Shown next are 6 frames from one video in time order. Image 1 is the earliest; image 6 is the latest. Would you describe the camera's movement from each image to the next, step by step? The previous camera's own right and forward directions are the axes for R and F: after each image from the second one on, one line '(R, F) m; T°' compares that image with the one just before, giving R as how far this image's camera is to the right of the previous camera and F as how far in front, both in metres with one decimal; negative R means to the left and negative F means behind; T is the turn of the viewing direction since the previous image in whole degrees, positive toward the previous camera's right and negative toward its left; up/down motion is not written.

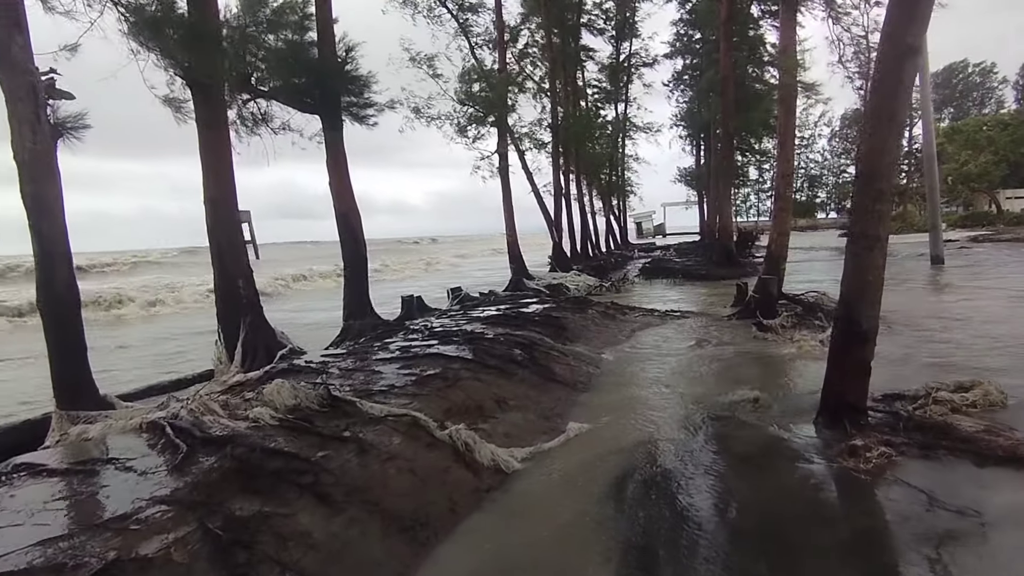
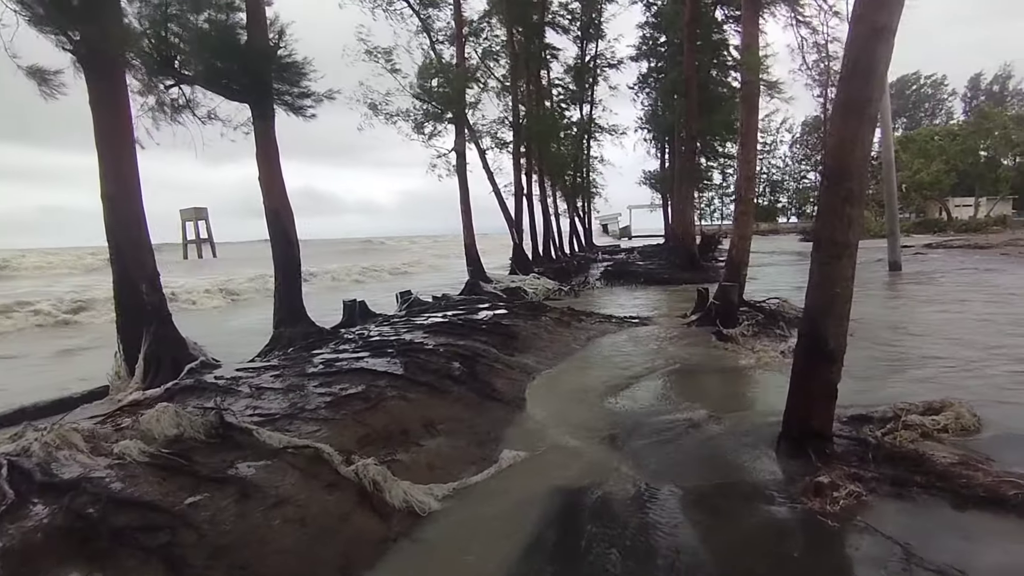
(+0.3, +0.6) m; +3°
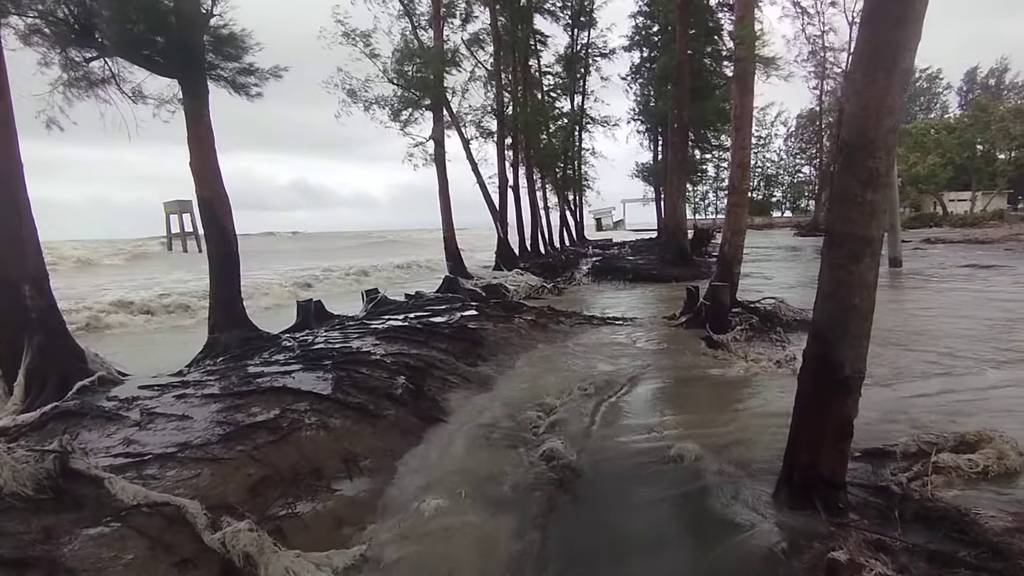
(+0.3, +0.9) m; +1°
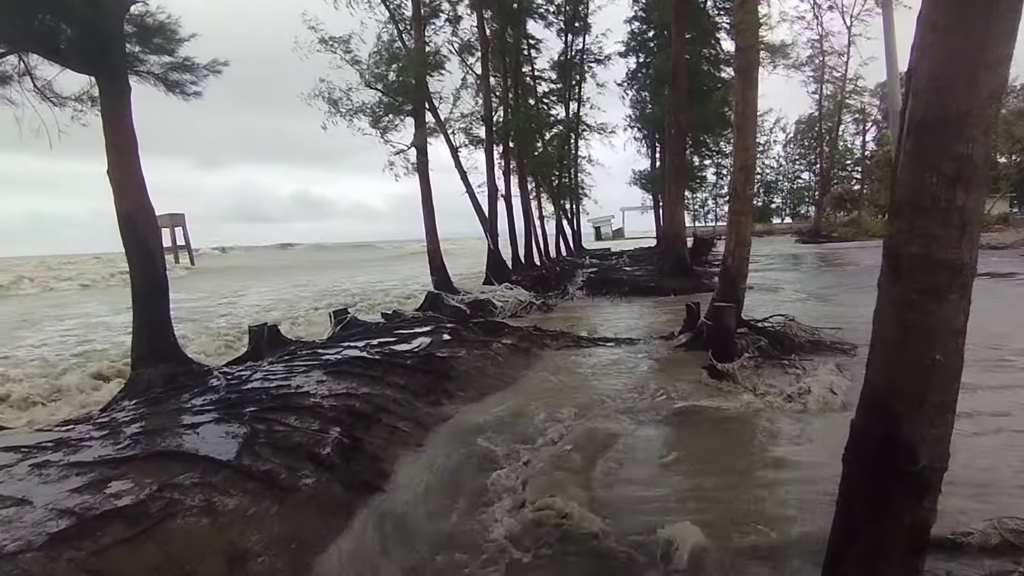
(+0.3, +1.0) m; 0°
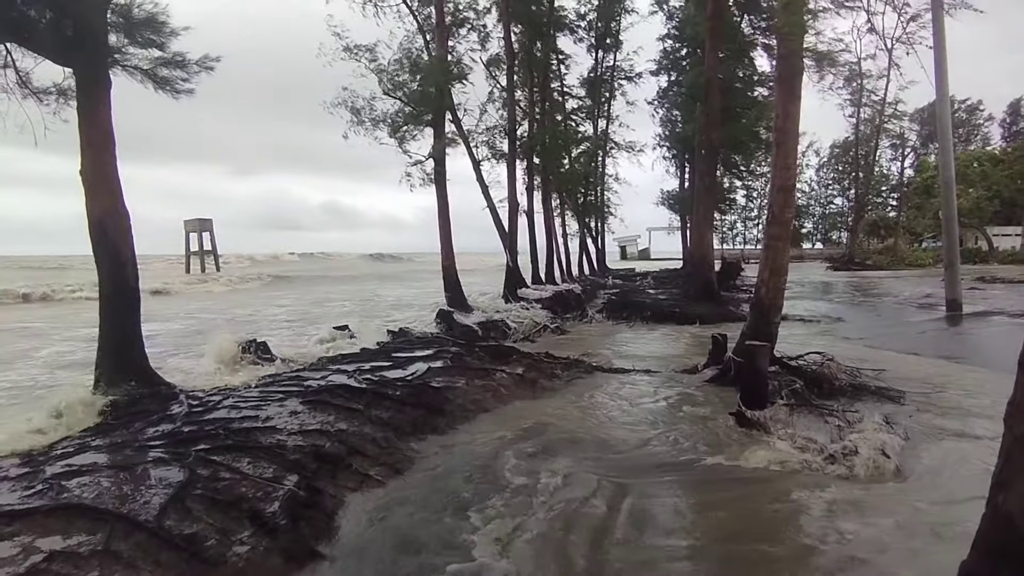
(+0.2, +0.7) m; -2°
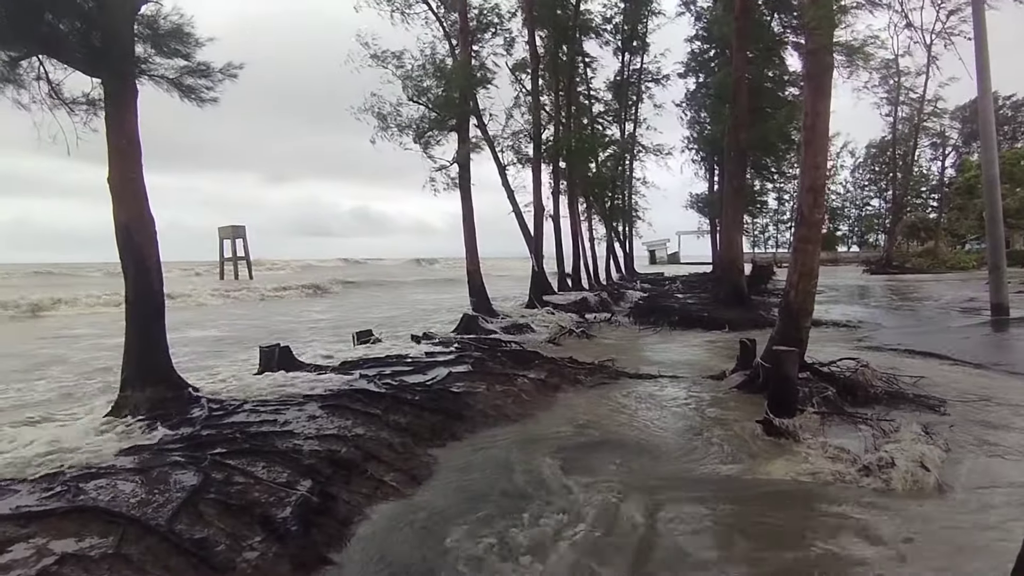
(+0.1, +0.1) m; -3°
